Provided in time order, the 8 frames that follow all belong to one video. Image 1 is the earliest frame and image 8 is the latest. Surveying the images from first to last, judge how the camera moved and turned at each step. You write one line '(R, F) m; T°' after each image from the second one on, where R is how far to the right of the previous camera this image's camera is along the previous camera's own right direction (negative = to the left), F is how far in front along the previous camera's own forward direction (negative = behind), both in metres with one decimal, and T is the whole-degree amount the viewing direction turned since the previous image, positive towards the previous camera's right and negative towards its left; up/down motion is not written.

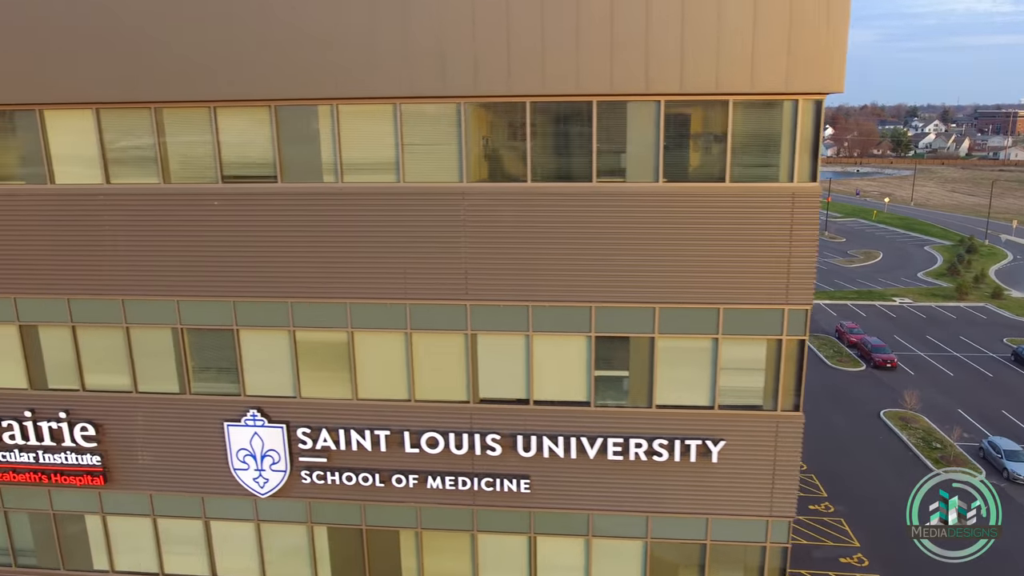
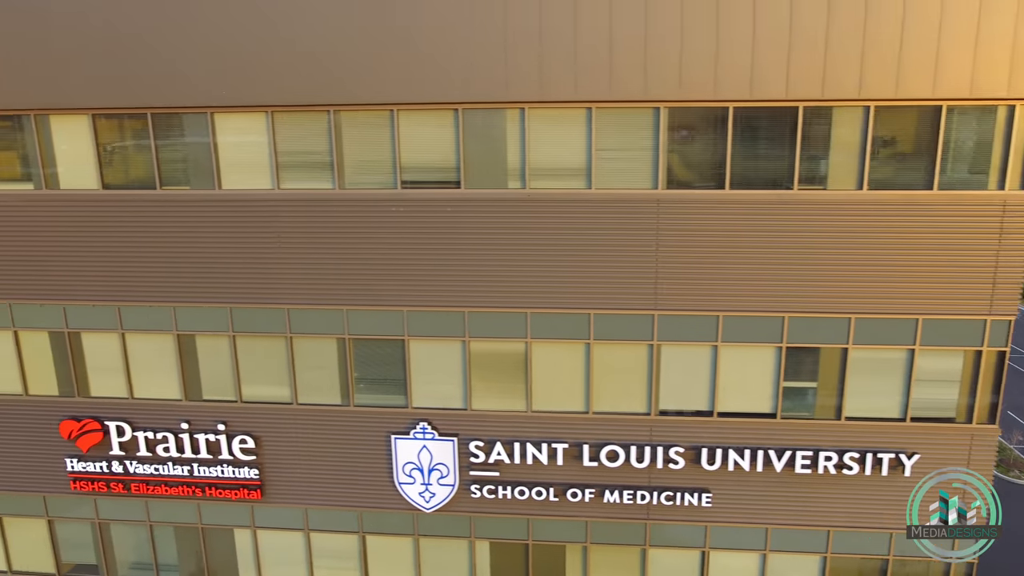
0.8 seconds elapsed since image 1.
(-3.5, +0.3) m; 0°
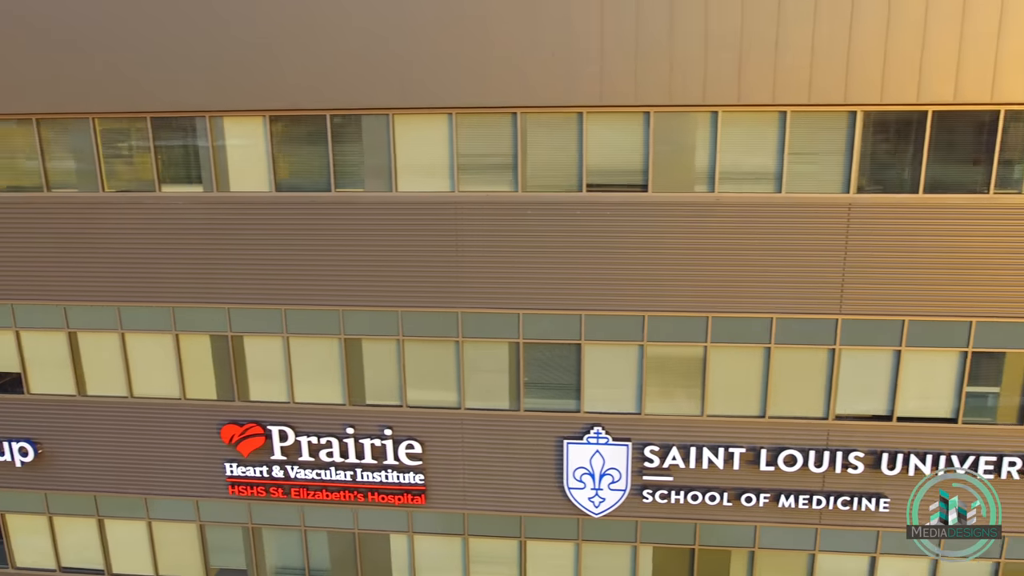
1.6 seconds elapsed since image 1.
(-3.4, +0.1) m; 0°
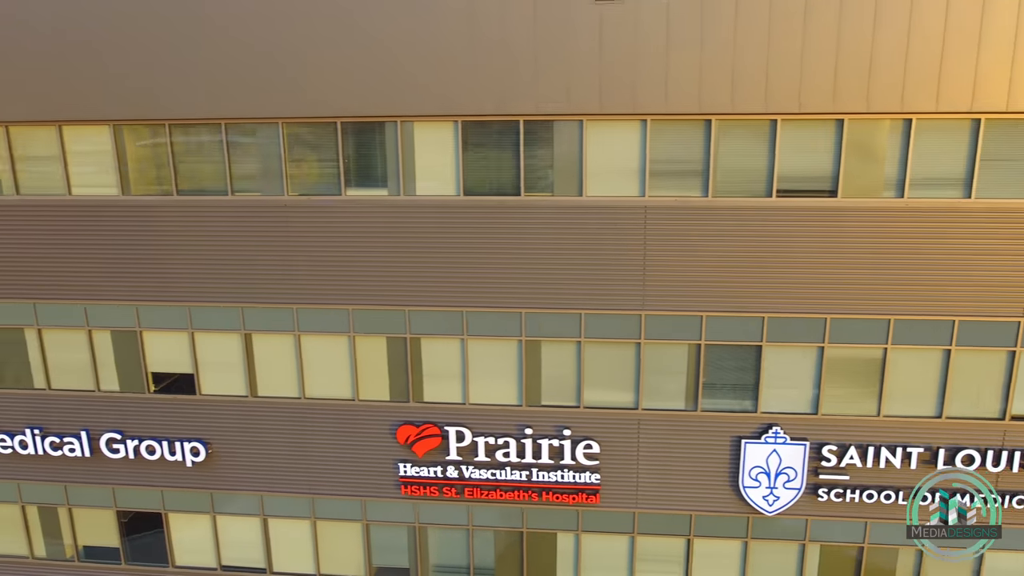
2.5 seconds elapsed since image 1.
(-3.6, -0.2) m; 0°
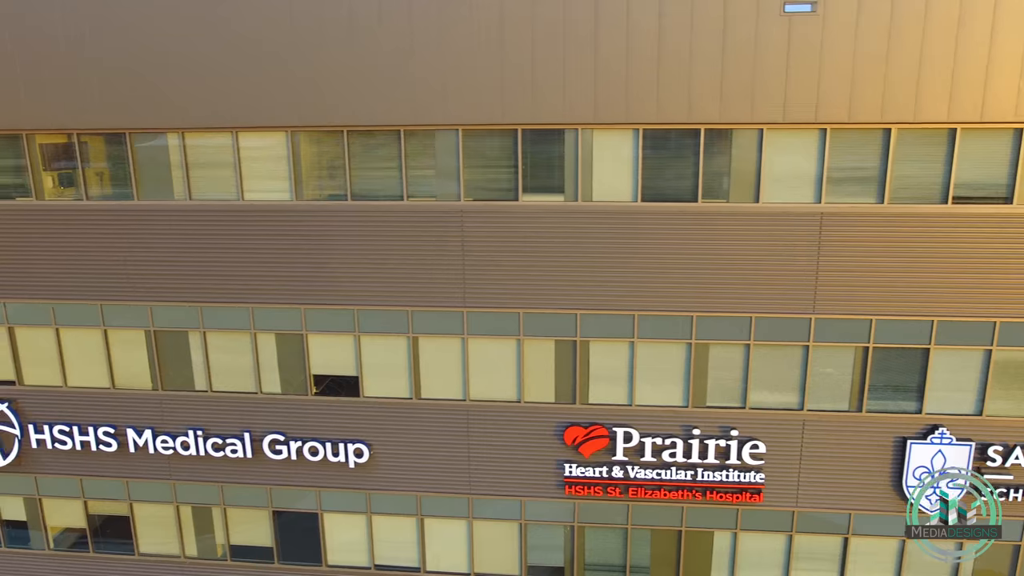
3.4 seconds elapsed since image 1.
(-3.5, -0.2) m; 0°
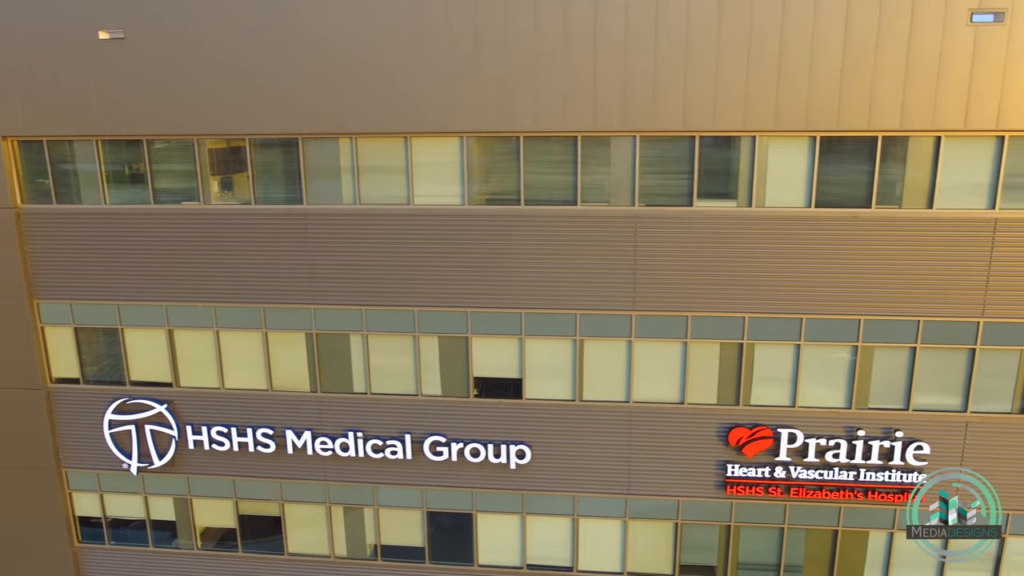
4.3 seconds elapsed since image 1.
(-3.6, -0.2) m; 0°
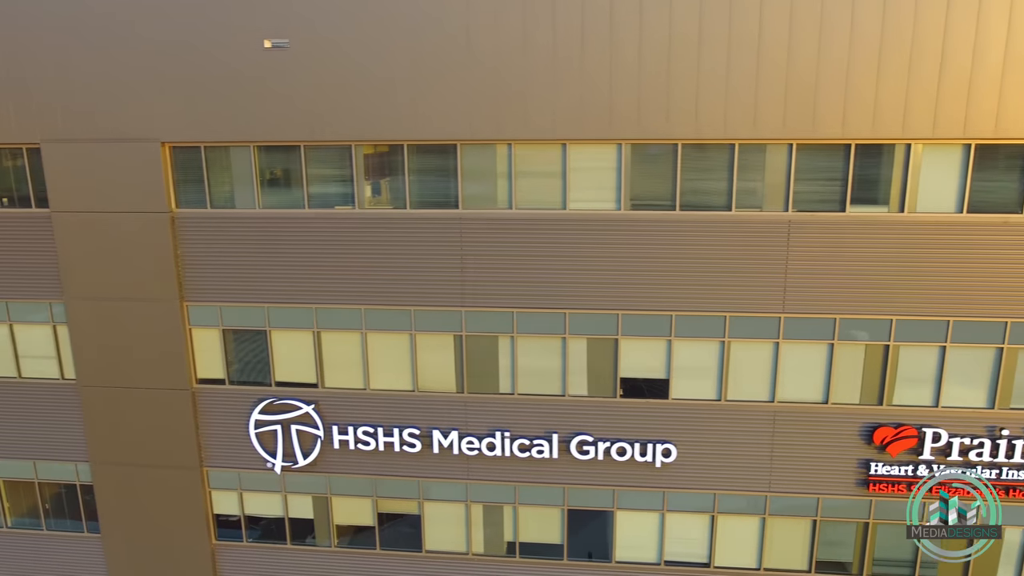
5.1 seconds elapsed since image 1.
(-3.4, -0.3) m; 0°
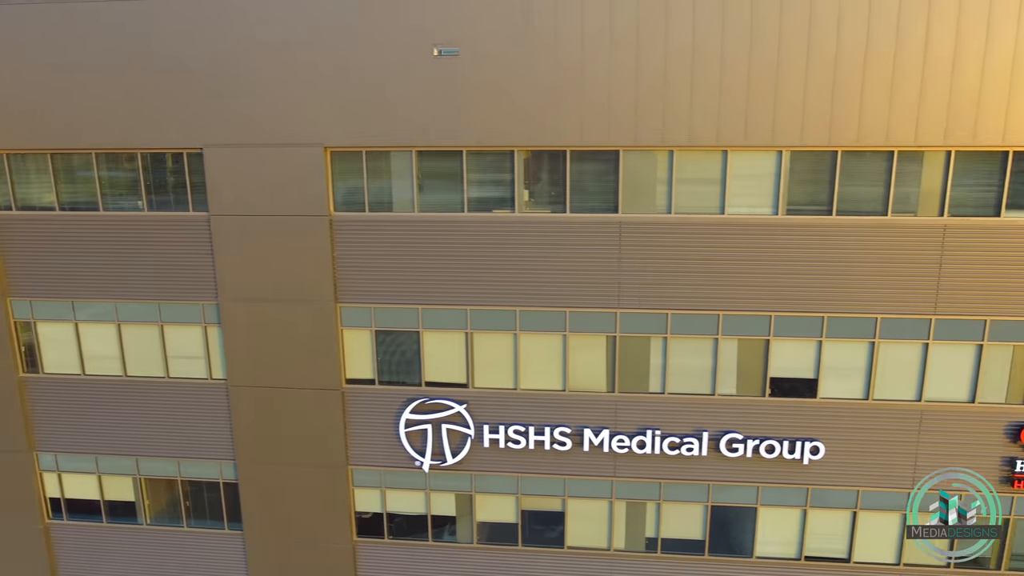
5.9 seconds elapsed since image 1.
(-3.6, -0.3) m; 0°
